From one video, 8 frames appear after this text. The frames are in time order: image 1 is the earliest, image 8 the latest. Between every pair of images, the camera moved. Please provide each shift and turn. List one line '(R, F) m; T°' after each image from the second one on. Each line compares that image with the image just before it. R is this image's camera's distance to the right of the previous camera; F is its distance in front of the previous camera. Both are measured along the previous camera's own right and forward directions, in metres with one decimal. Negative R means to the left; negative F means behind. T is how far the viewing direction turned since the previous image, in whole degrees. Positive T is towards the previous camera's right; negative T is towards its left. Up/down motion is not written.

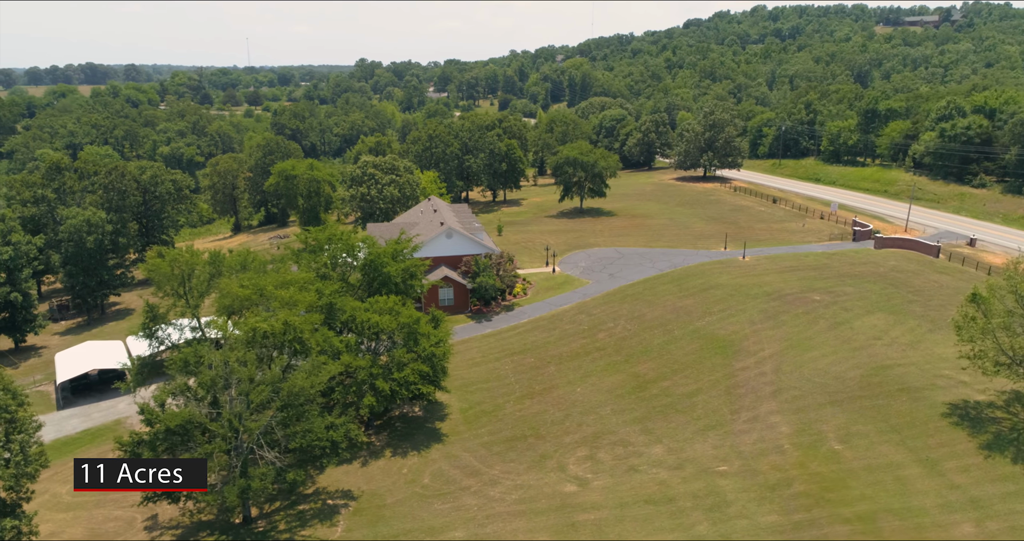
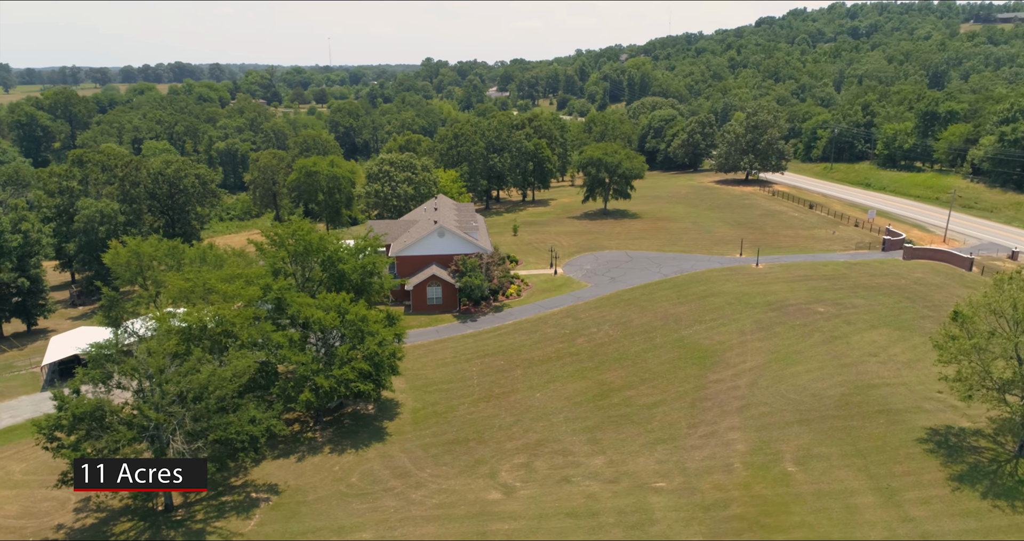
(+5.1, +0.8) m; -6°
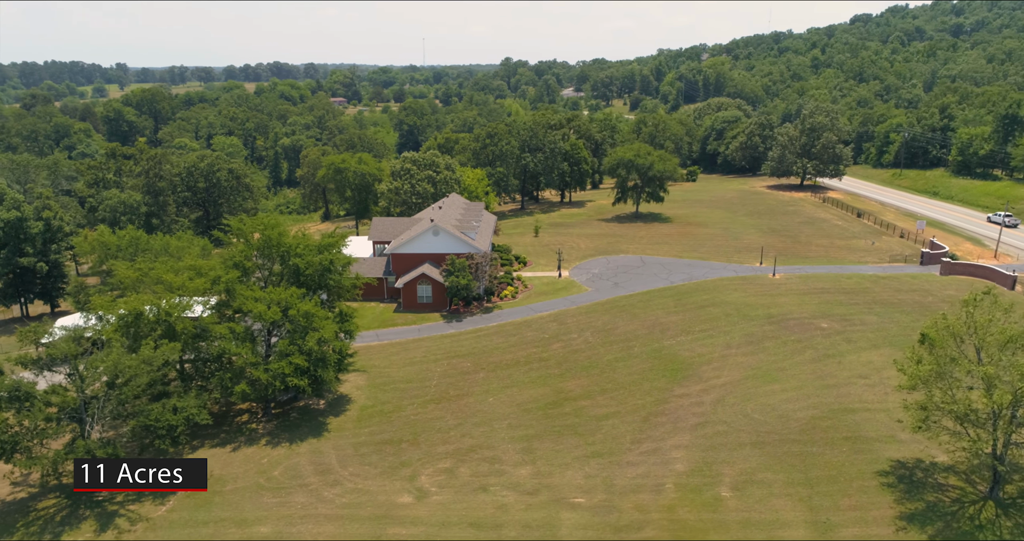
(+5.9, +1.0) m; -7°
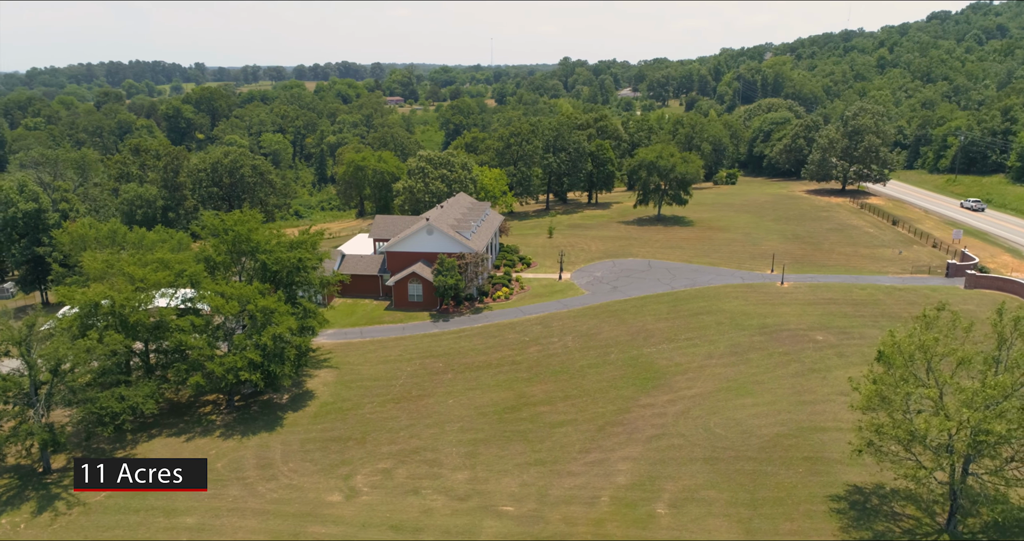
(+4.5, +0.7) m; -5°
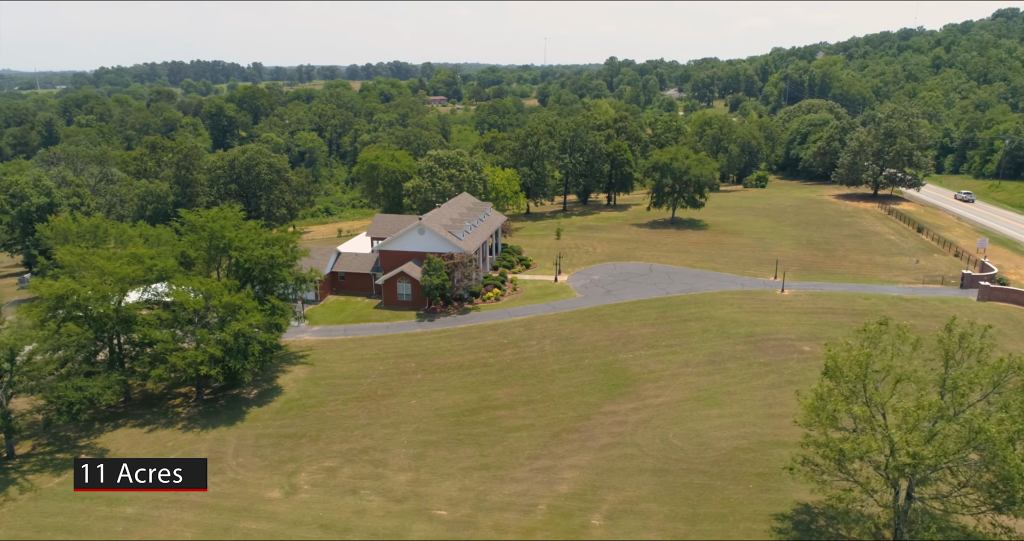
(+3.9, +0.5) m; -4°
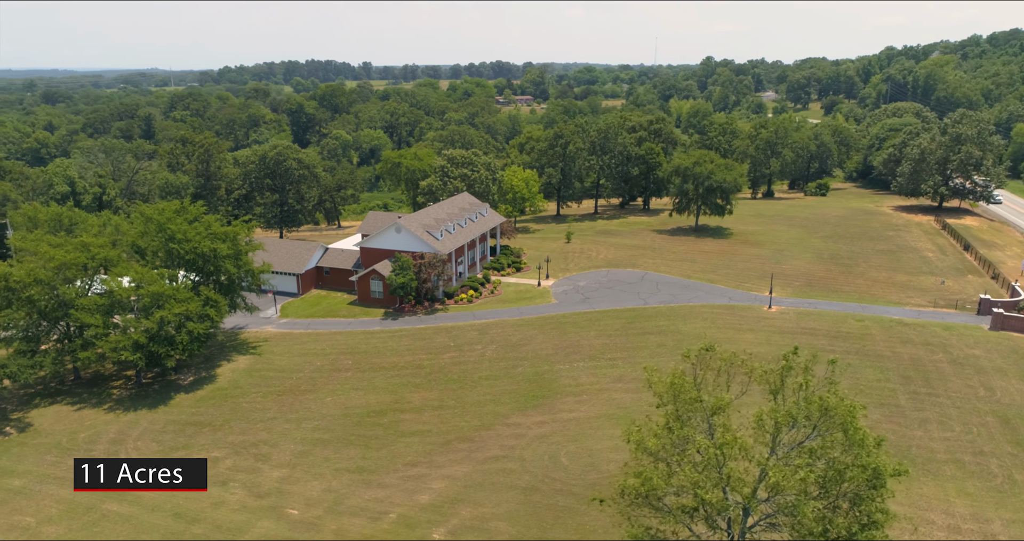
(+8.2, +1.3) m; -8°
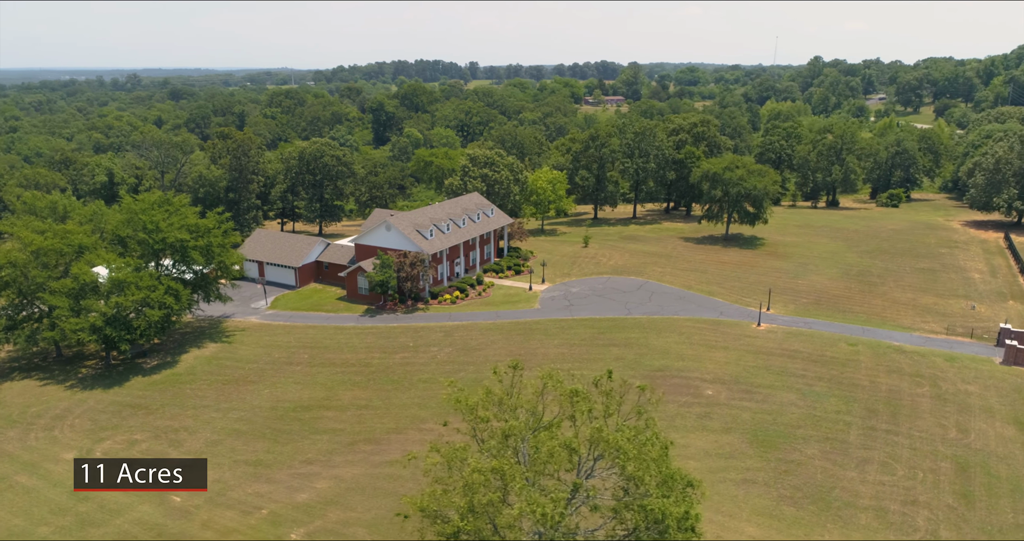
(+7.6, +1.3) m; -8°
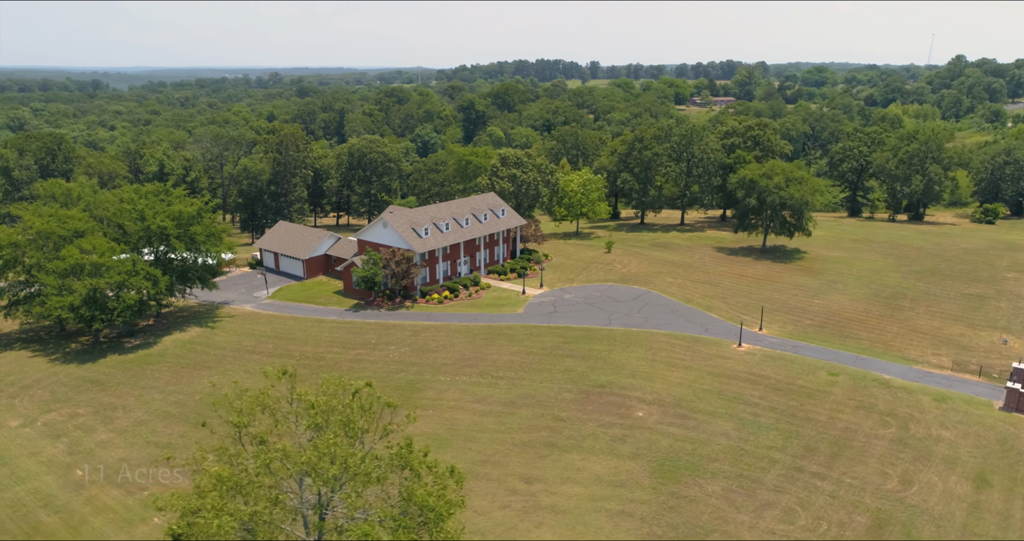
(+8.2, +1.6) m; -10°
